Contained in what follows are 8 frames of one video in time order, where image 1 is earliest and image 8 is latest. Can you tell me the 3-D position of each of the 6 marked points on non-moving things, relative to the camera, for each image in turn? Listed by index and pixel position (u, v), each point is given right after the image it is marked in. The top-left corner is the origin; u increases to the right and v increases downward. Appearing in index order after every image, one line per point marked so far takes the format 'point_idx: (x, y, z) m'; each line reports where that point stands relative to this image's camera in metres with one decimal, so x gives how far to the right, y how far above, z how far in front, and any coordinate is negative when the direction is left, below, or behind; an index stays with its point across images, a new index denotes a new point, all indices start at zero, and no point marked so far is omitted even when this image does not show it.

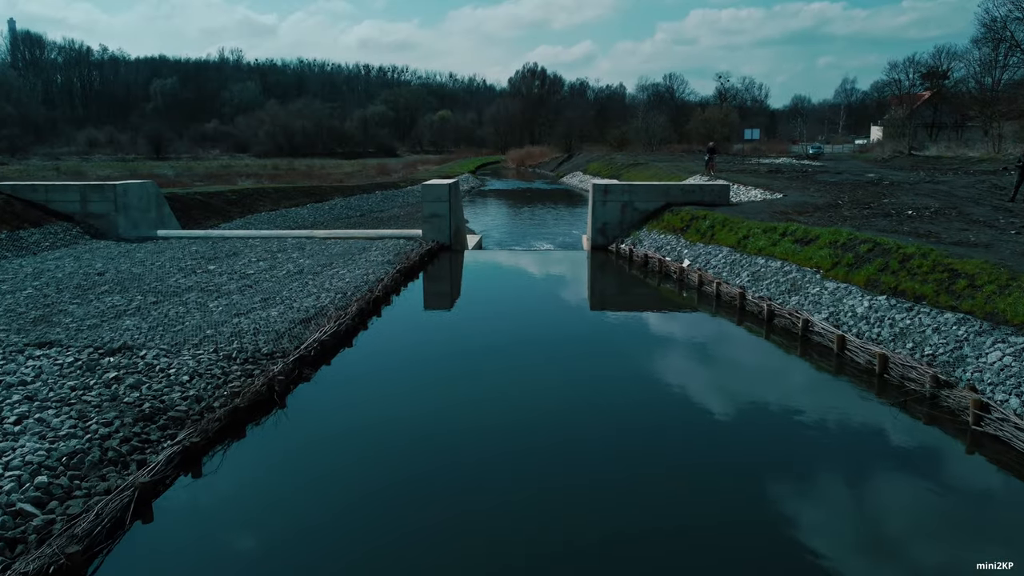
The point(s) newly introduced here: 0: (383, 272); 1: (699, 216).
0: (-2.1, +0.3, +17.0) m
1: (+3.5, +1.3, +19.3) m
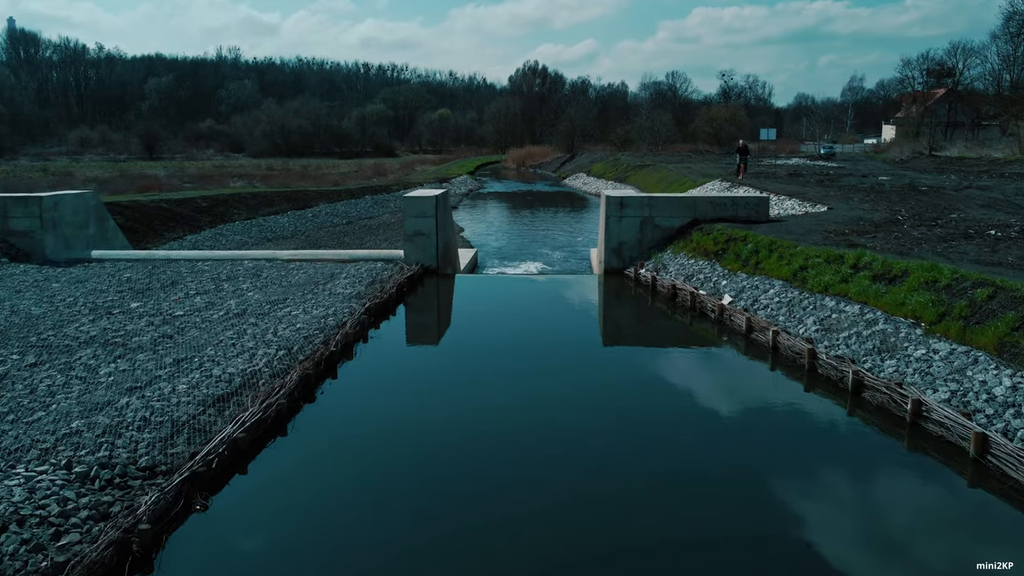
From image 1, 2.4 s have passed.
0: (-2.2, -0.3, +13.7) m
1: (+3.5, +0.8, +15.9) m
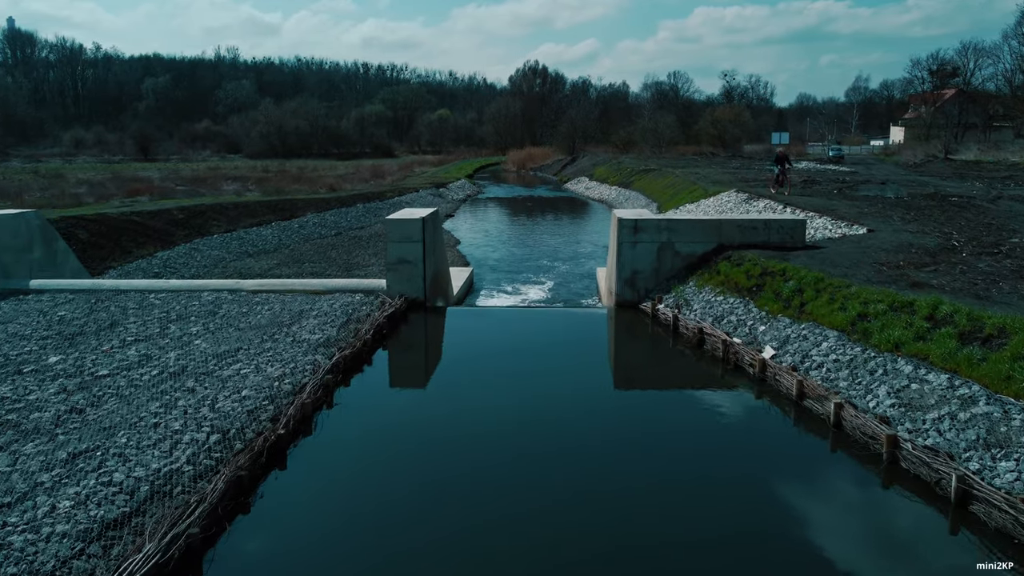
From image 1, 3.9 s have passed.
0: (-2.2, -0.8, +11.3) m
1: (+3.5, +0.2, +13.5) m
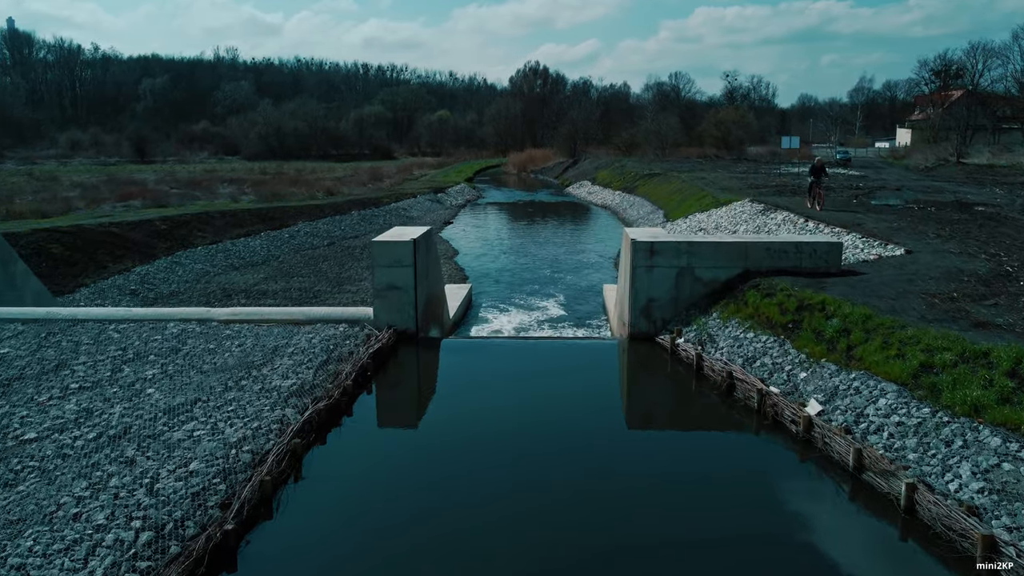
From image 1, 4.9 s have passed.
0: (-2.2, -1.2, +9.7) m
1: (+3.5, -0.2, +11.9) m
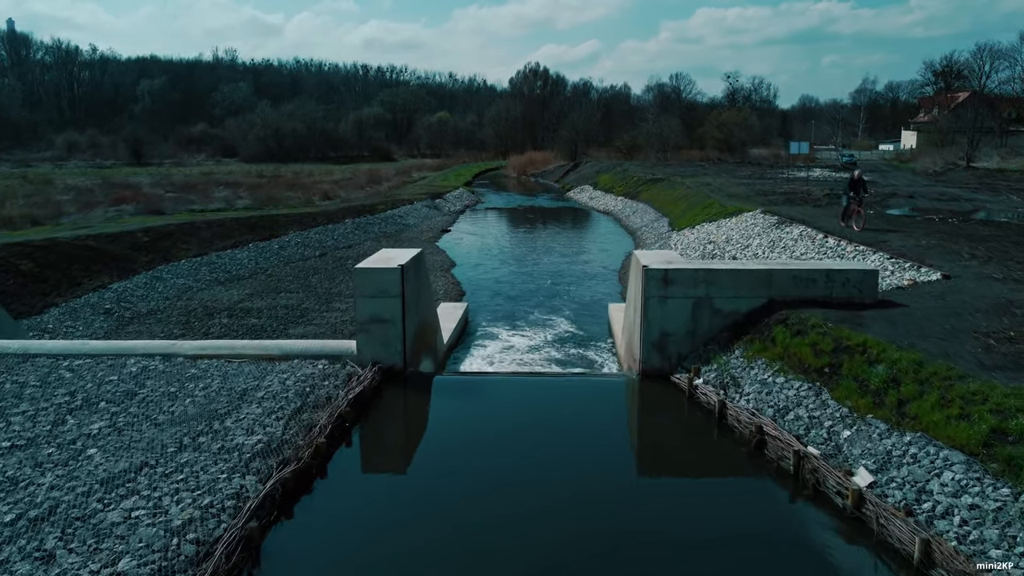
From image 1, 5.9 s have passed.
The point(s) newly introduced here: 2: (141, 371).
0: (-2.2, -1.6, +8.3) m
1: (+3.5, -0.6, +10.5) m
2: (-4.4, -1.0, +12.3) m
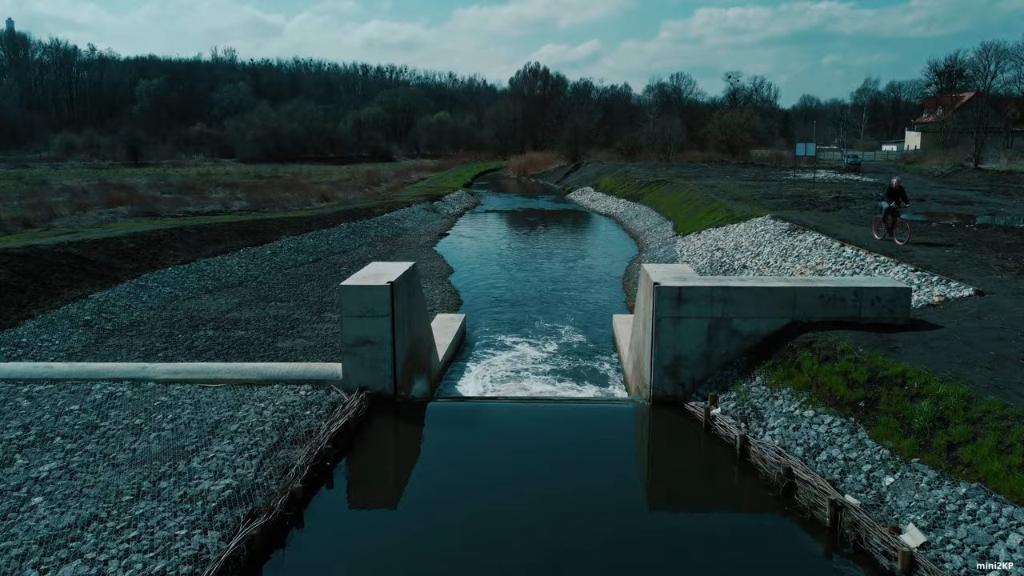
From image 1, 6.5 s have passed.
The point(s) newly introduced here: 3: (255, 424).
0: (-2.2, -1.8, +7.2) m
1: (+3.5, -0.8, +9.4) m
2: (-4.4, -1.2, +11.3) m
3: (-2.5, -1.3, +10.4) m
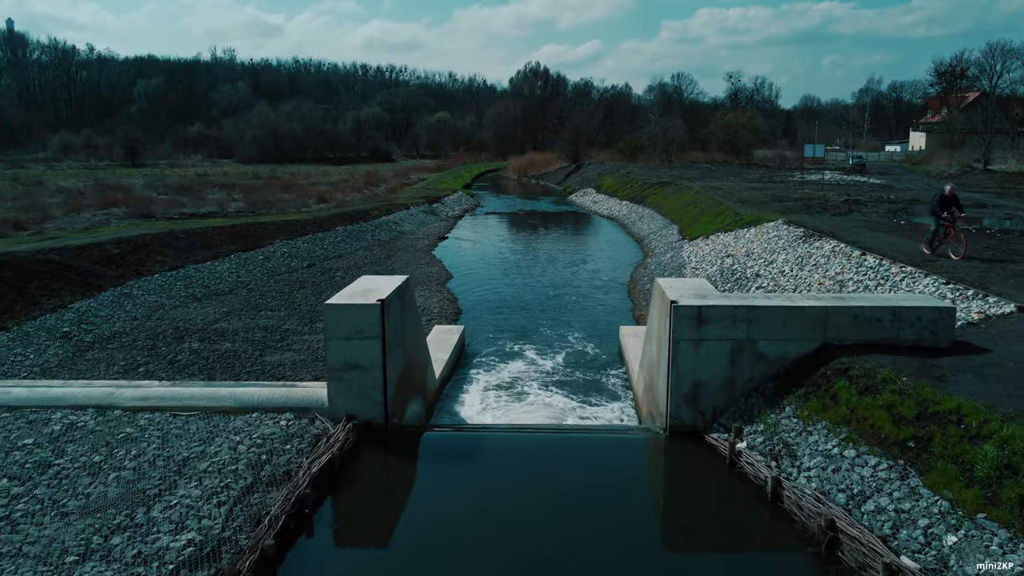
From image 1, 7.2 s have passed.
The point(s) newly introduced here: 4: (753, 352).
0: (-2.2, -2.0, +6.1) m
1: (+3.5, -1.0, +8.3) m
2: (-4.4, -1.4, +10.2) m
3: (-2.5, -1.5, +9.3) m
4: (+2.5, -0.6, +10.7) m
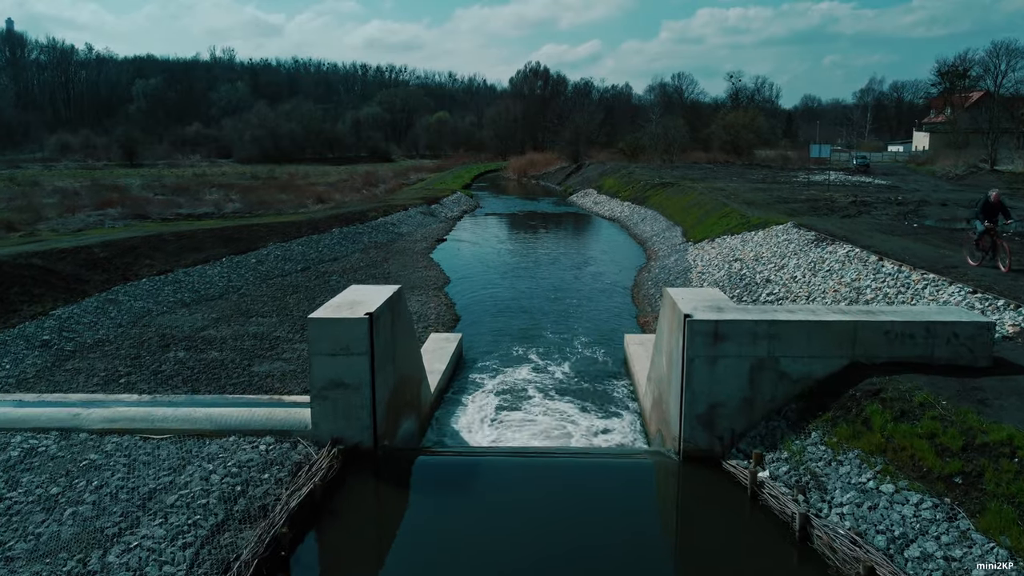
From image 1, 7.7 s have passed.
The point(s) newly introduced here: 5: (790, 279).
0: (-2.2, -2.2, +5.2) m
1: (+3.5, -1.1, +7.4) m
2: (-4.4, -1.5, +9.3) m
3: (-2.5, -1.6, +8.4) m
4: (+2.5, -0.8, +9.8) m
5: (+4.9, +0.2, +18.6) m
